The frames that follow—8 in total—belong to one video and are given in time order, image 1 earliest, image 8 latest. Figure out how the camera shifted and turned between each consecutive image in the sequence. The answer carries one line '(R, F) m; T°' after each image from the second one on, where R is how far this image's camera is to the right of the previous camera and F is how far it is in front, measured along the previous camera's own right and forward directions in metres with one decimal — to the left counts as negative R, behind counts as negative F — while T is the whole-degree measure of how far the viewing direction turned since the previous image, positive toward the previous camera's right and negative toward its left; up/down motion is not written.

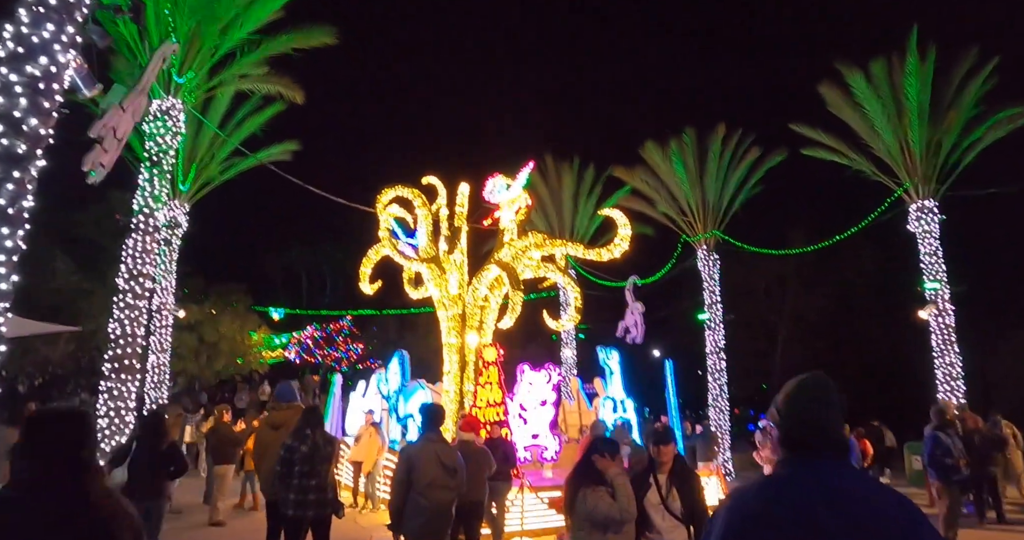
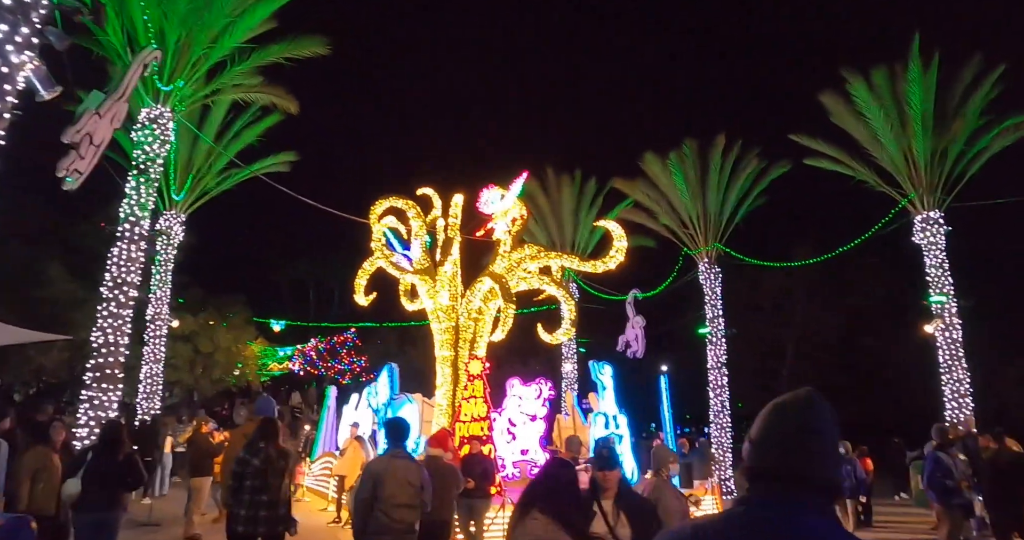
(+0.4, +0.2) m; -1°
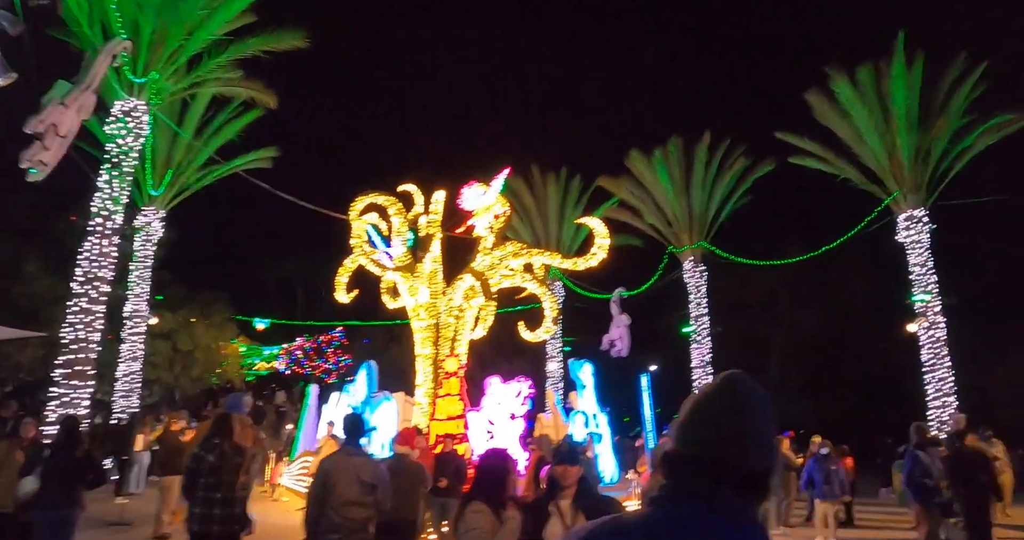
(+0.3, +0.1) m; +1°
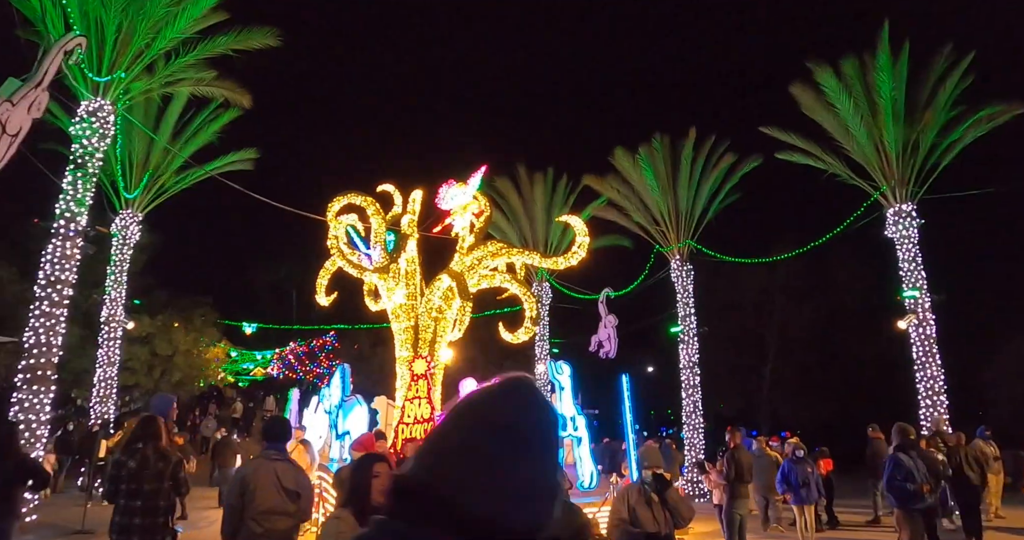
(+0.5, +0.3) m; 0°
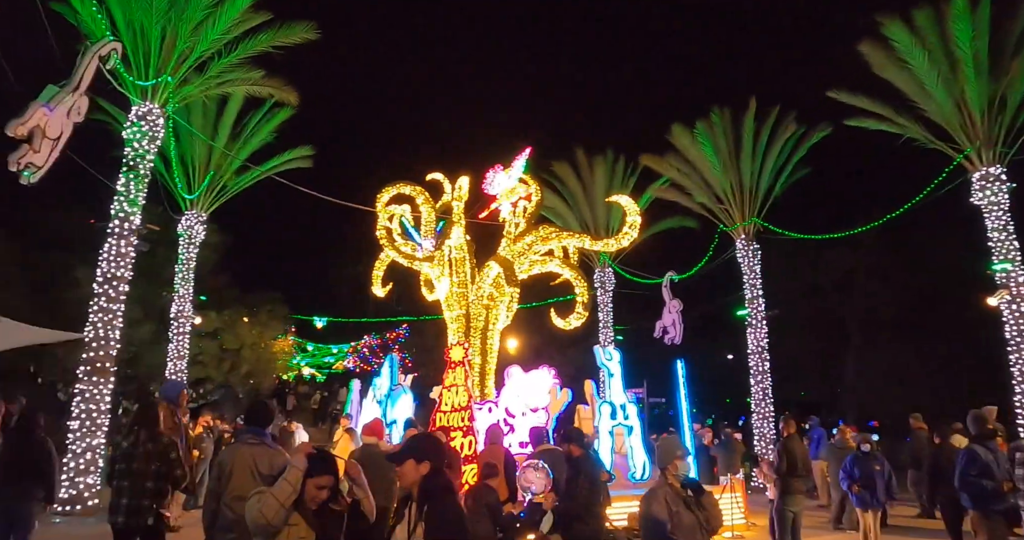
(+0.7, +0.5) m; -7°
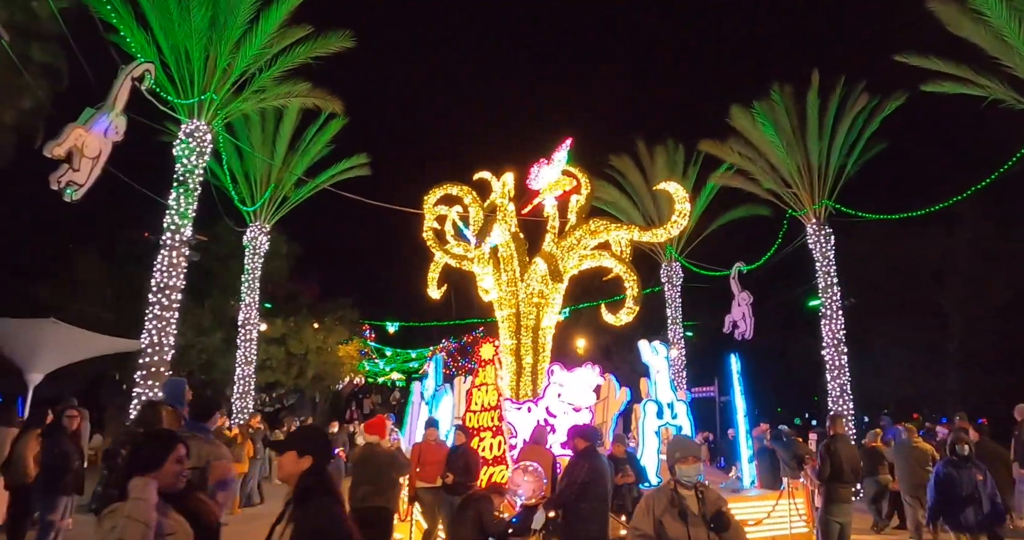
(+1.0, +0.4) m; -8°
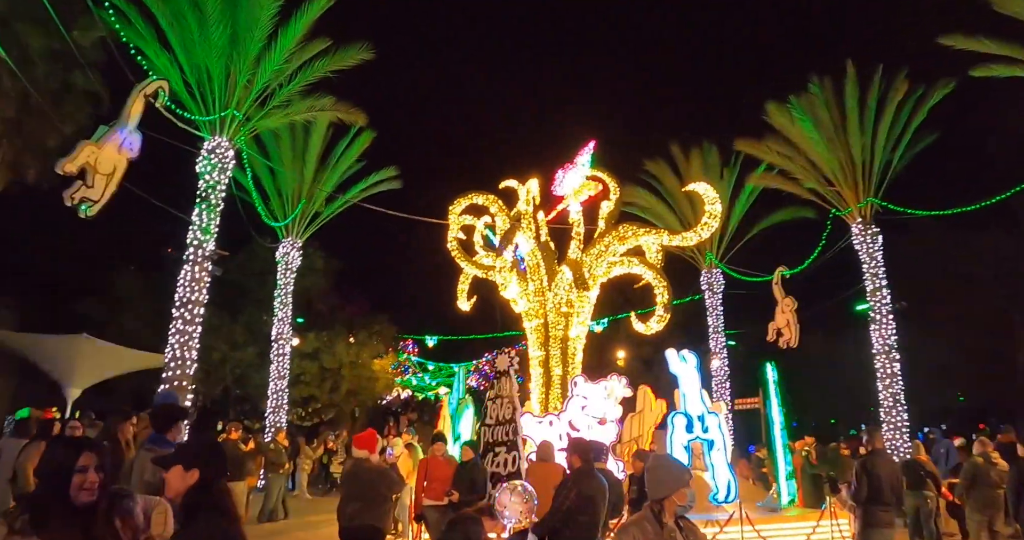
(+0.6, +0.4) m; -5°
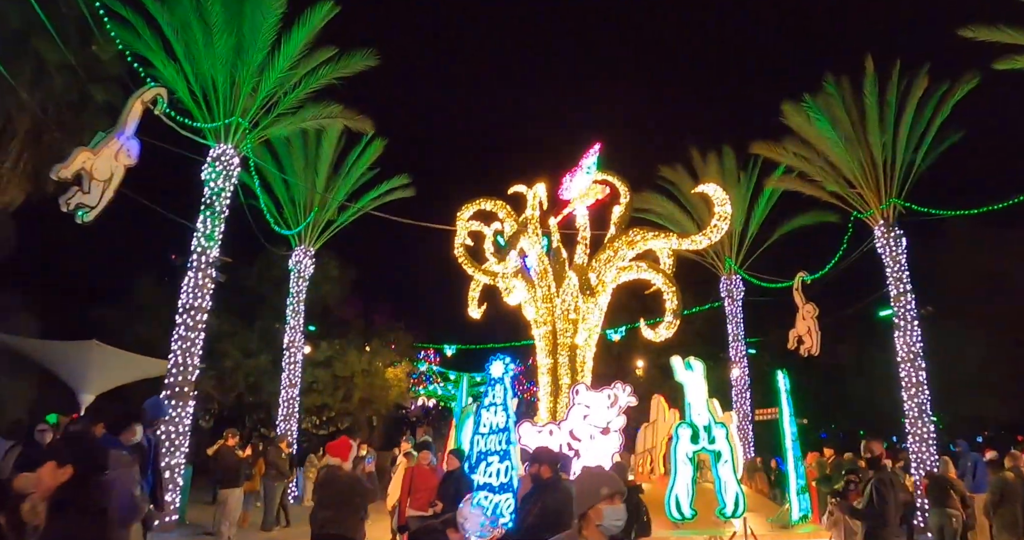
(+0.5, +0.3) m; -3°
